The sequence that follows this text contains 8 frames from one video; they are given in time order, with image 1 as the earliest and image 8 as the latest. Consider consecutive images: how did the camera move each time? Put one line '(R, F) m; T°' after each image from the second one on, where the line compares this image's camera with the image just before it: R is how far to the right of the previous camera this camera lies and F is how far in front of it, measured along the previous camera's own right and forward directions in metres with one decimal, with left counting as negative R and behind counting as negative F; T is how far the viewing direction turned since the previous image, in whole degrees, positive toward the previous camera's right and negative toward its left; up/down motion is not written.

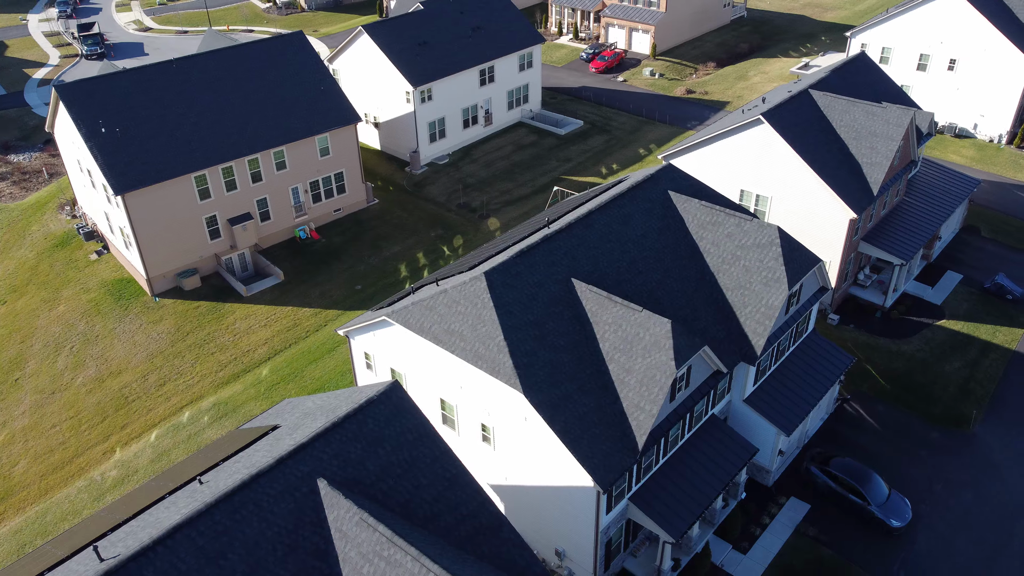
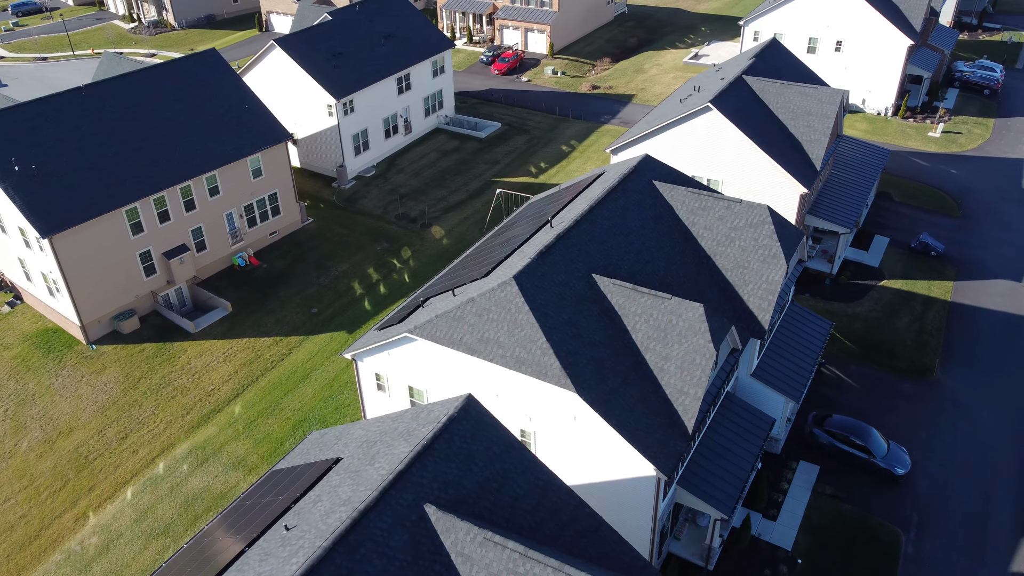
(-4.5, +0.6) m; +9°
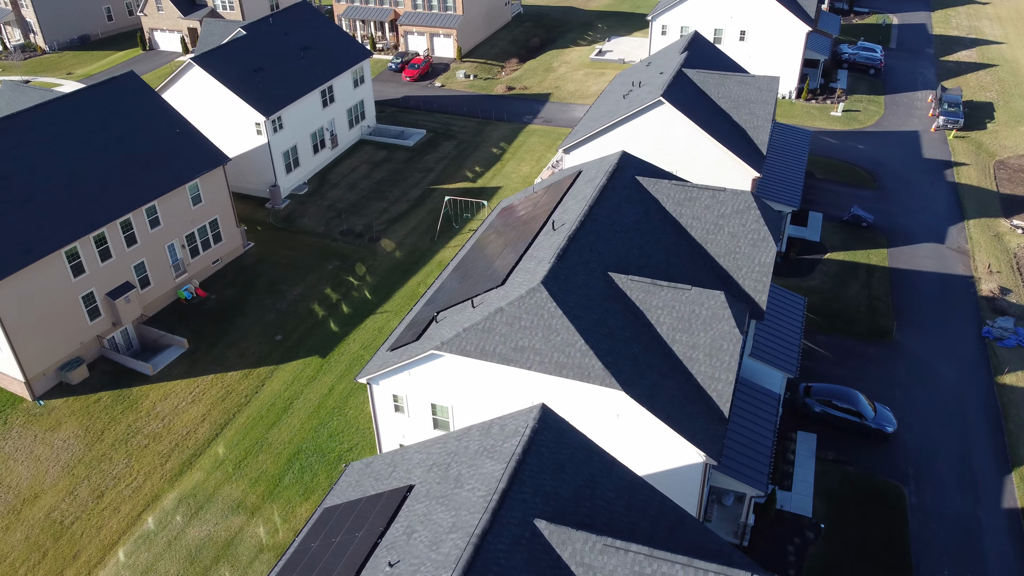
(-4.1, +0.4) m; +9°
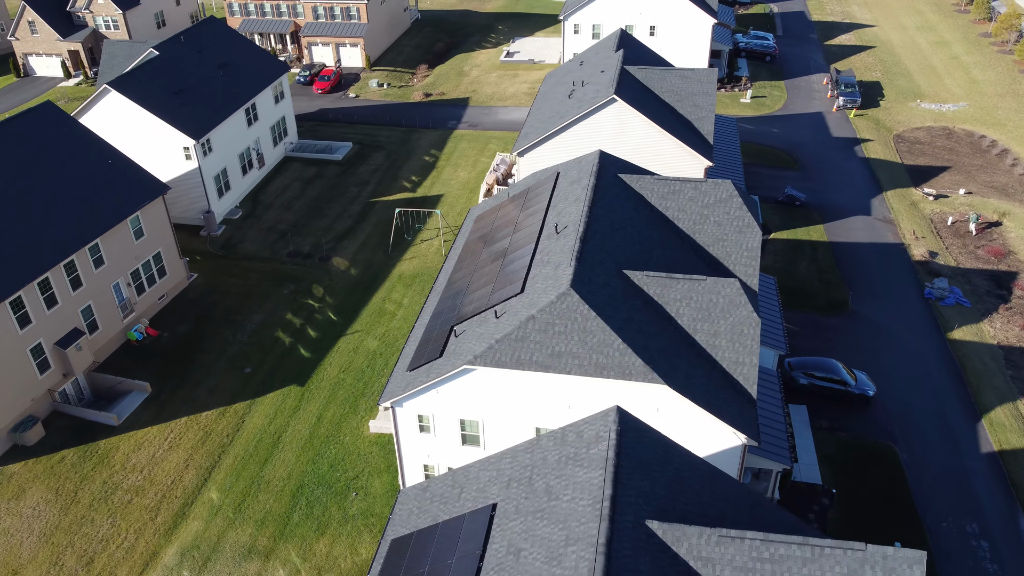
(-4.1, +0.4) m; +8°
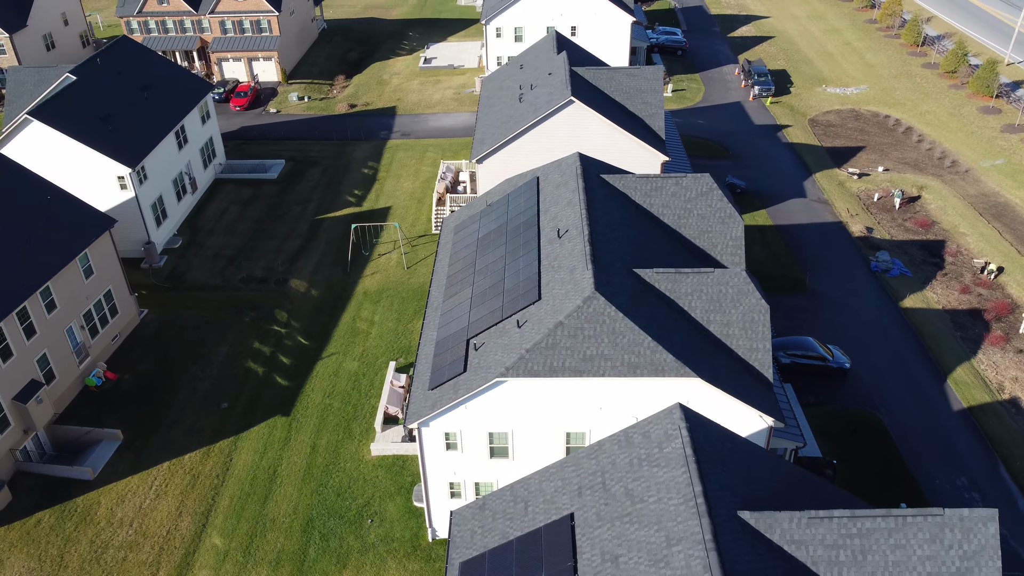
(-3.6, +0.3) m; +8°
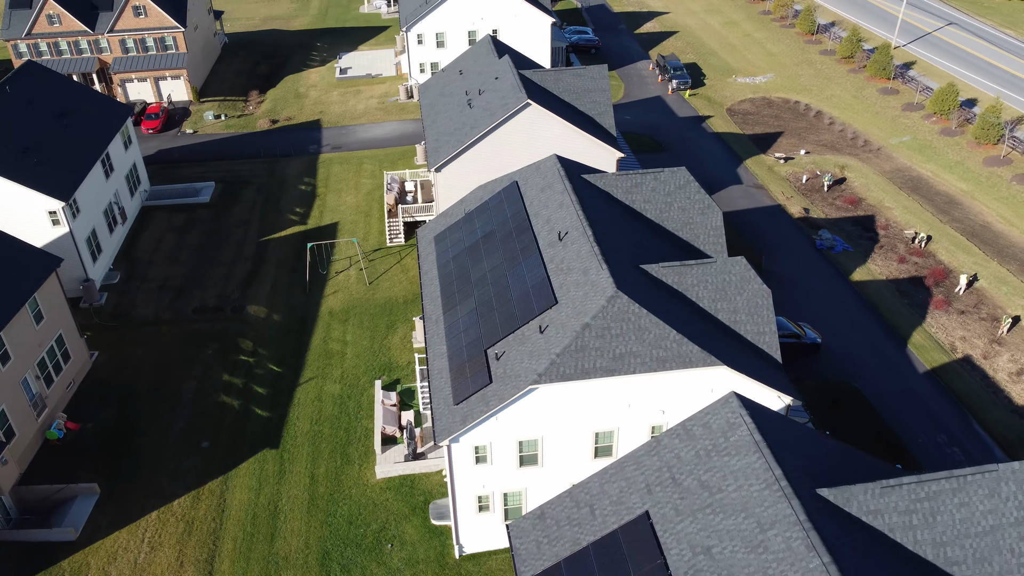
(-3.6, +0.4) m; +8°
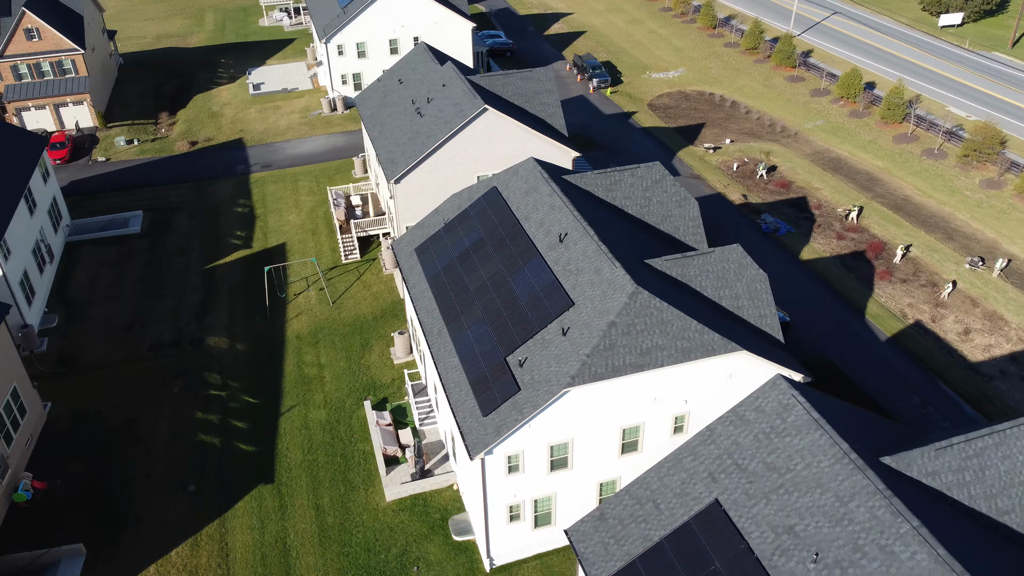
(-3.6, +0.4) m; +8°
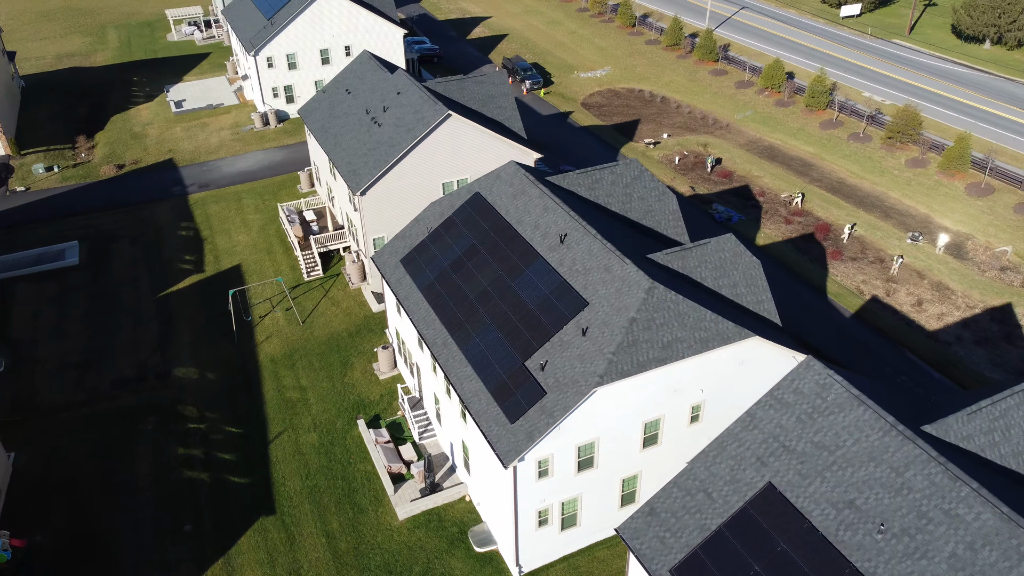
(-3.2, +0.3) m; +7°
